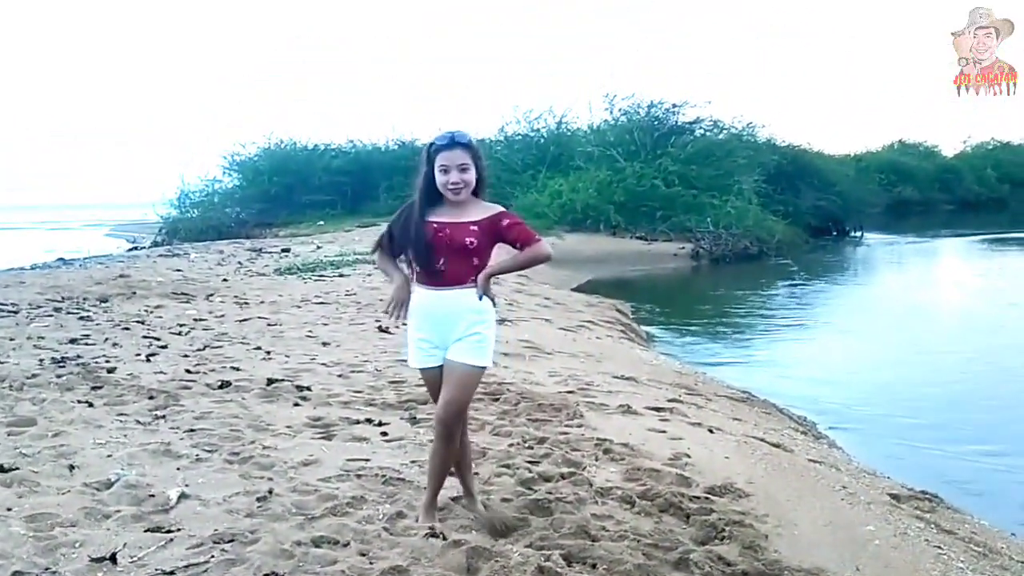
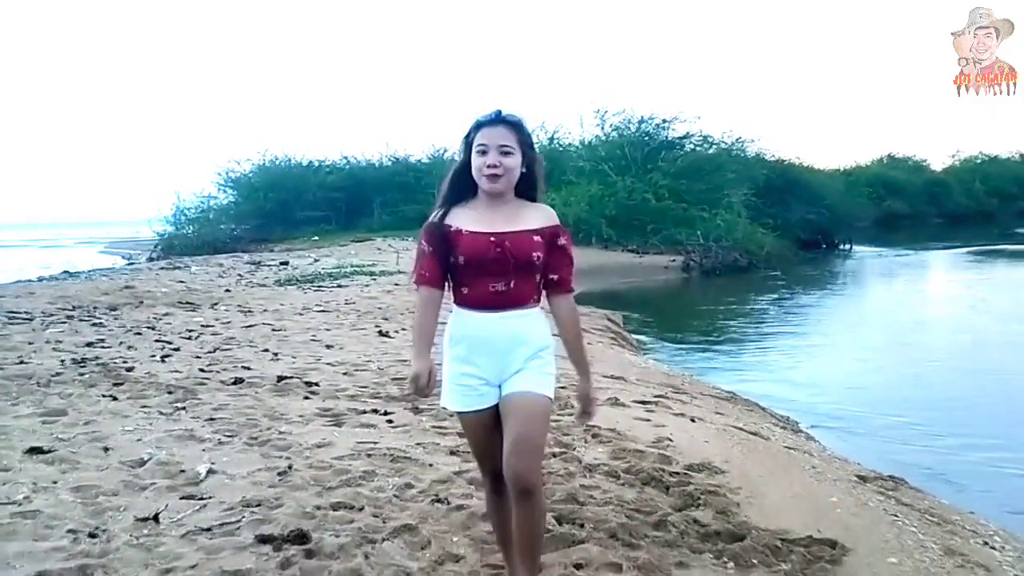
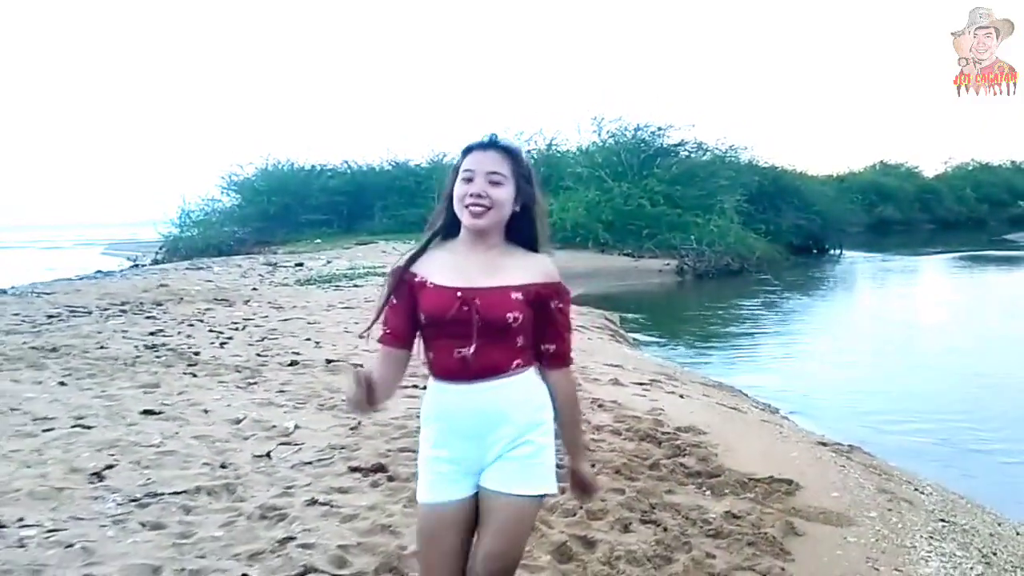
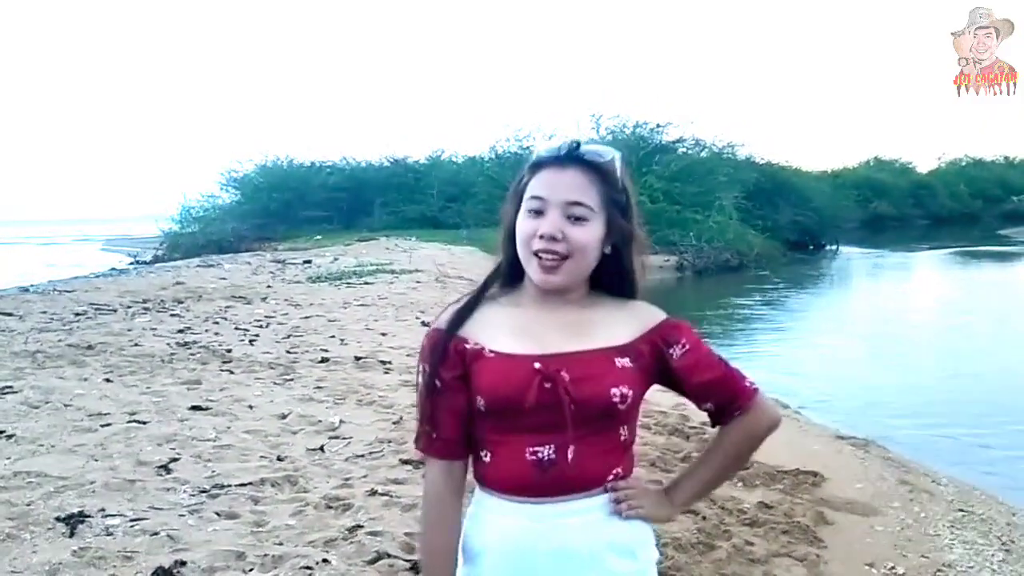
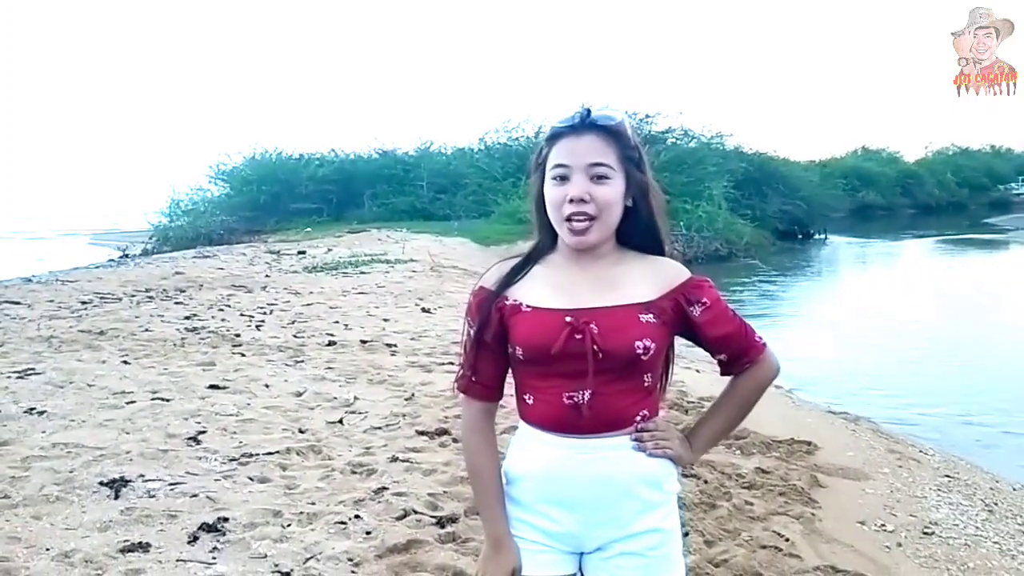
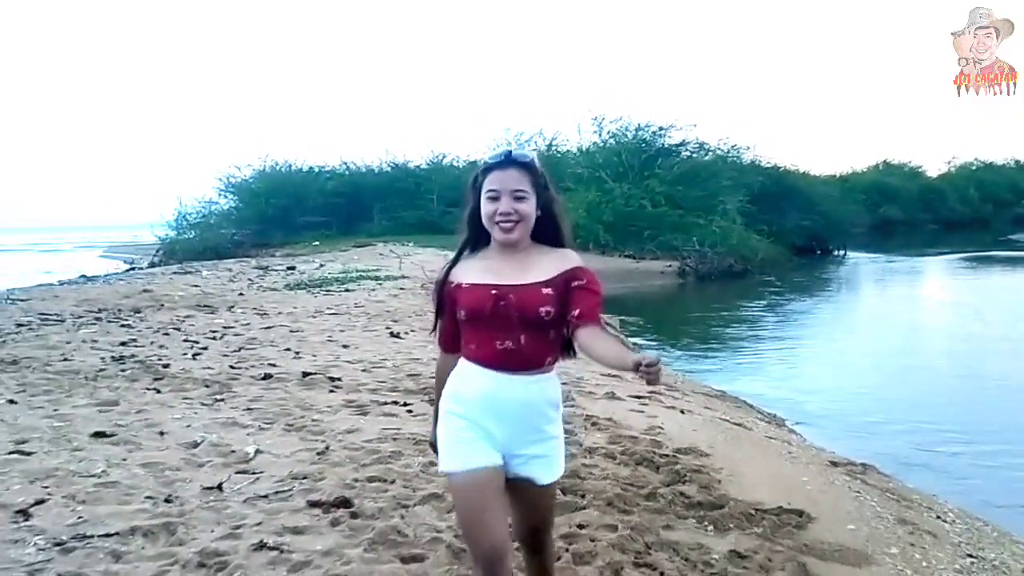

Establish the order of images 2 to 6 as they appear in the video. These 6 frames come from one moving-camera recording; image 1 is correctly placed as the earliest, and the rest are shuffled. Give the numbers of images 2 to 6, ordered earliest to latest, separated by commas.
2, 6, 3, 4, 5
